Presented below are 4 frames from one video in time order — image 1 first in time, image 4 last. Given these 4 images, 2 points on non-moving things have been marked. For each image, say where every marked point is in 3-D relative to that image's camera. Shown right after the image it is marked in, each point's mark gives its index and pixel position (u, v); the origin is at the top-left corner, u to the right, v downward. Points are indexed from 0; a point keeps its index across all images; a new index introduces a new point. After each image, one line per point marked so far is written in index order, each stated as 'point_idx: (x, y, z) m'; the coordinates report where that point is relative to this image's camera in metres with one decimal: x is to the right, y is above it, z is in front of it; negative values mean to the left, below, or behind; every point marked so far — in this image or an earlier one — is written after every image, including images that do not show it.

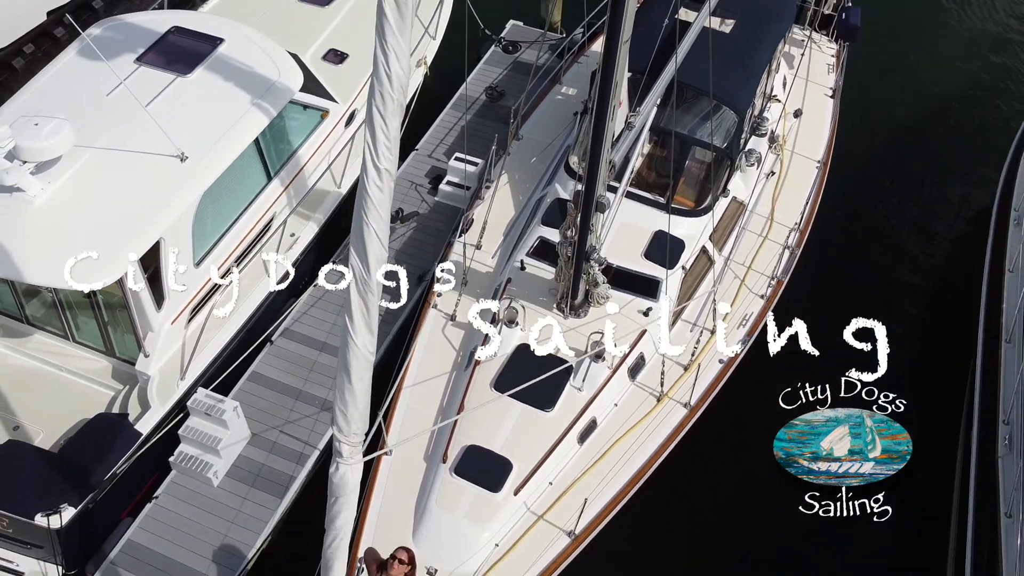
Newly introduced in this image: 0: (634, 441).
0: (+0.9, -1.1, +6.5) m
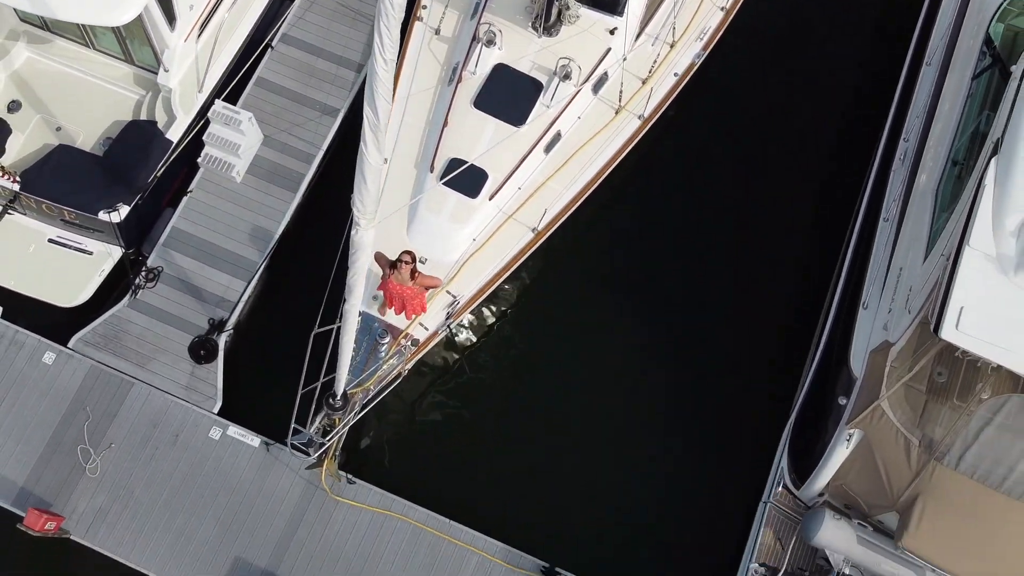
0: (+0.7, +1.2, +7.6) m
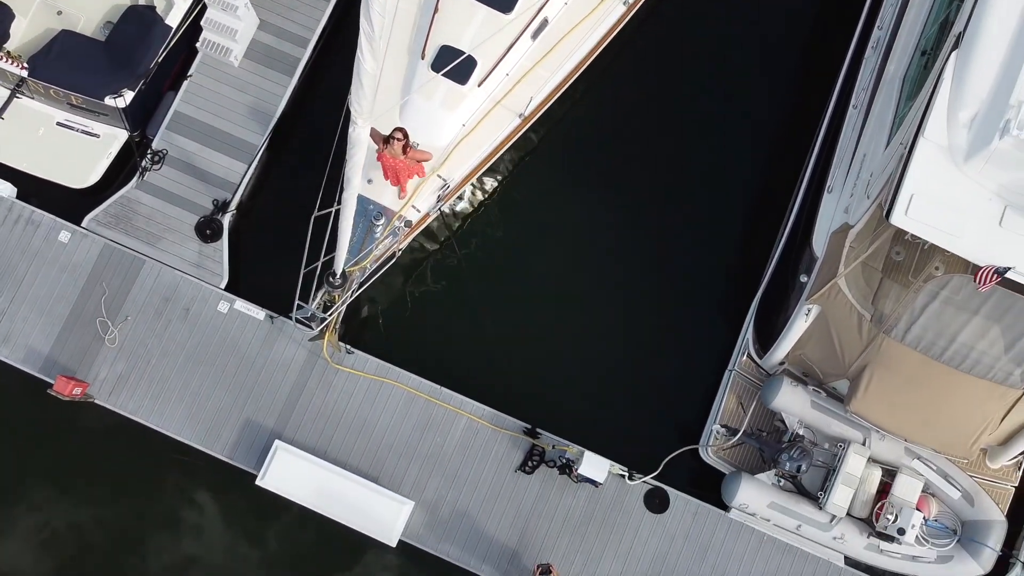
0: (+0.6, +2.2, +7.8) m
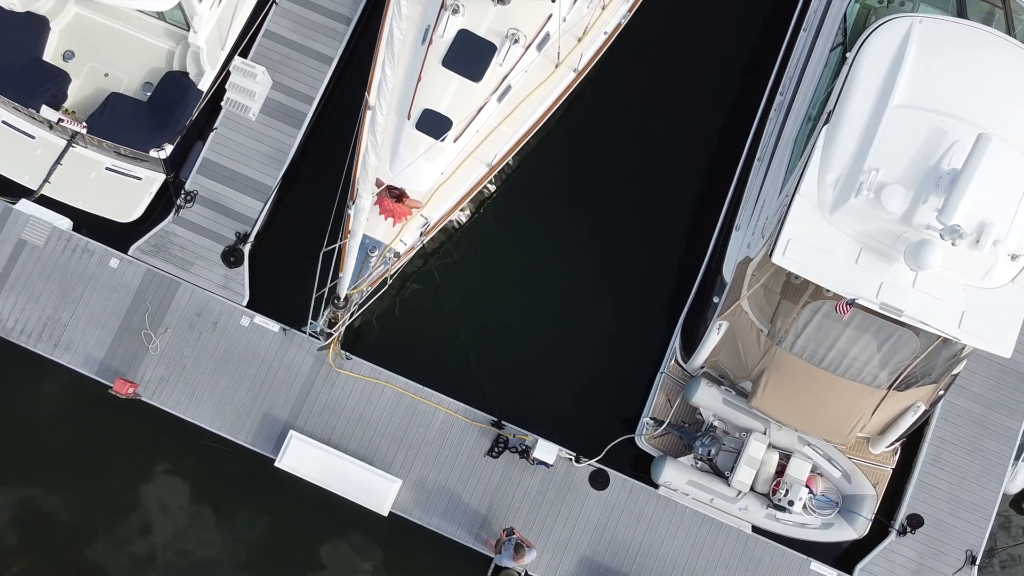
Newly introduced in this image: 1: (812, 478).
0: (+0.3, +2.0, +9.5) m
1: (+3.0, -1.9, +8.8) m
